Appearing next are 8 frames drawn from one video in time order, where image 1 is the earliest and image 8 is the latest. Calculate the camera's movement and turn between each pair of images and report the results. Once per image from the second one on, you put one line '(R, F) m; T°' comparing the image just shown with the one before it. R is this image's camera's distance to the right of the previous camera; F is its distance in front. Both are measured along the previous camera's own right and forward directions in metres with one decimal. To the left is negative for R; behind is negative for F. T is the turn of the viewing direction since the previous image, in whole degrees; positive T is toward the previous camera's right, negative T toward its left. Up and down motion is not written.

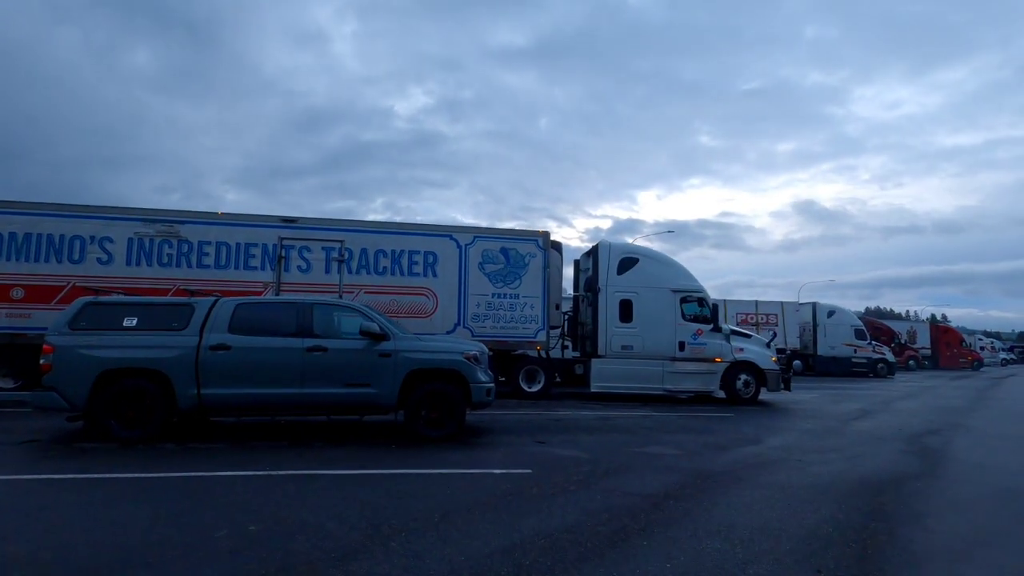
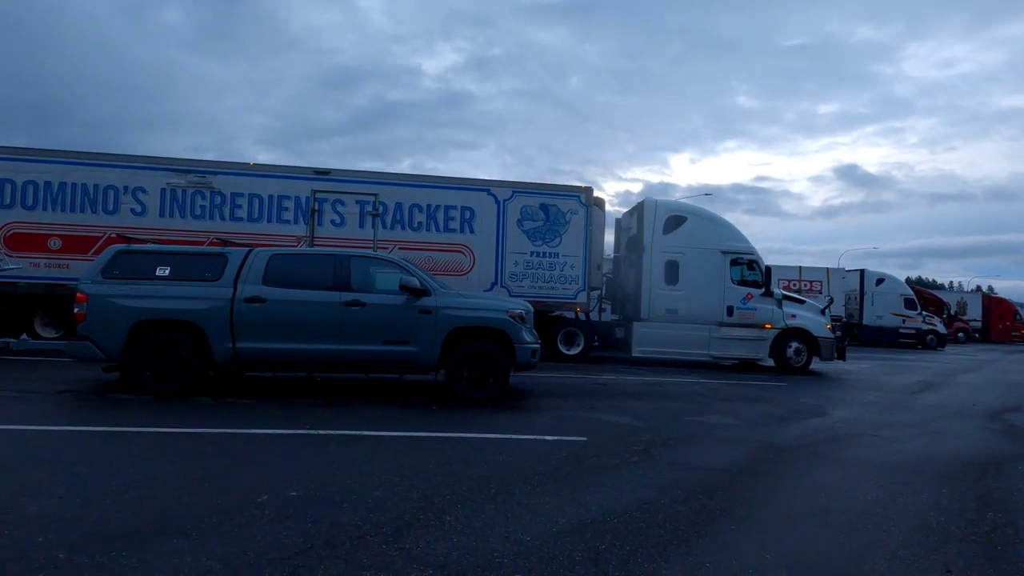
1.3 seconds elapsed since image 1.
(-0.4, +0.8) m; -3°
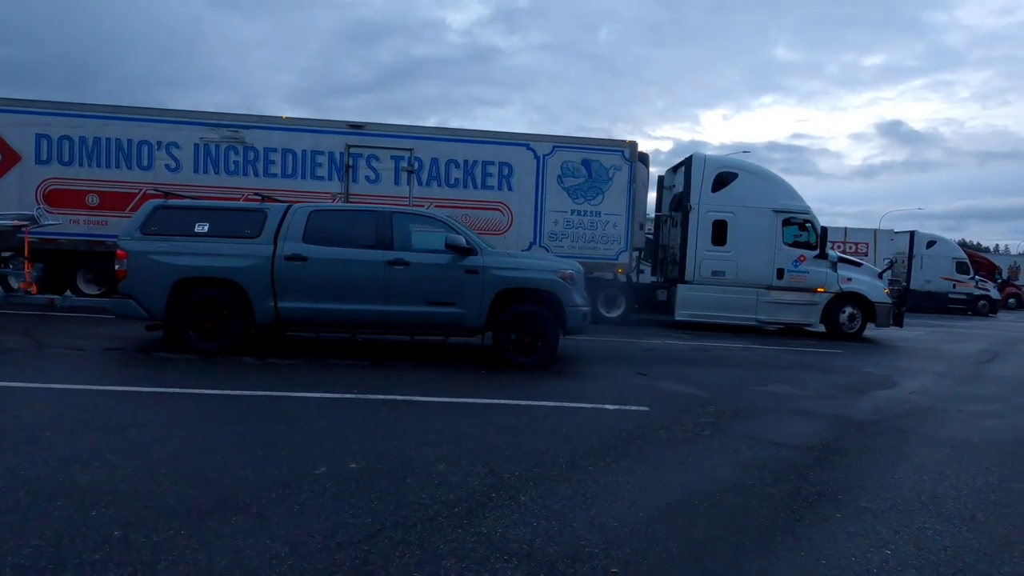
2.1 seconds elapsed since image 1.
(-0.5, +0.6) m; -3°
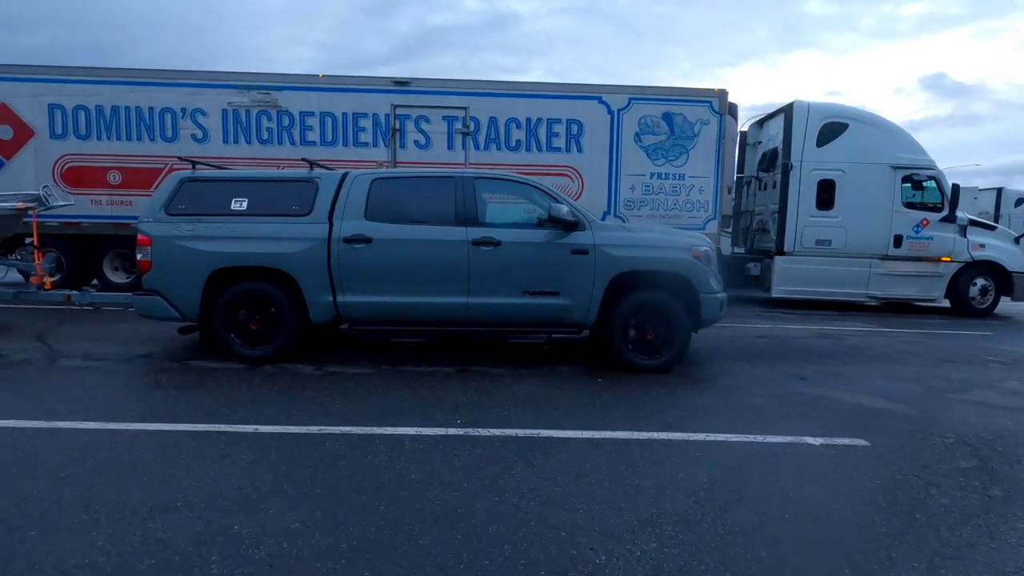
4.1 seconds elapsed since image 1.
(-1.3, +2.1) m; -3°
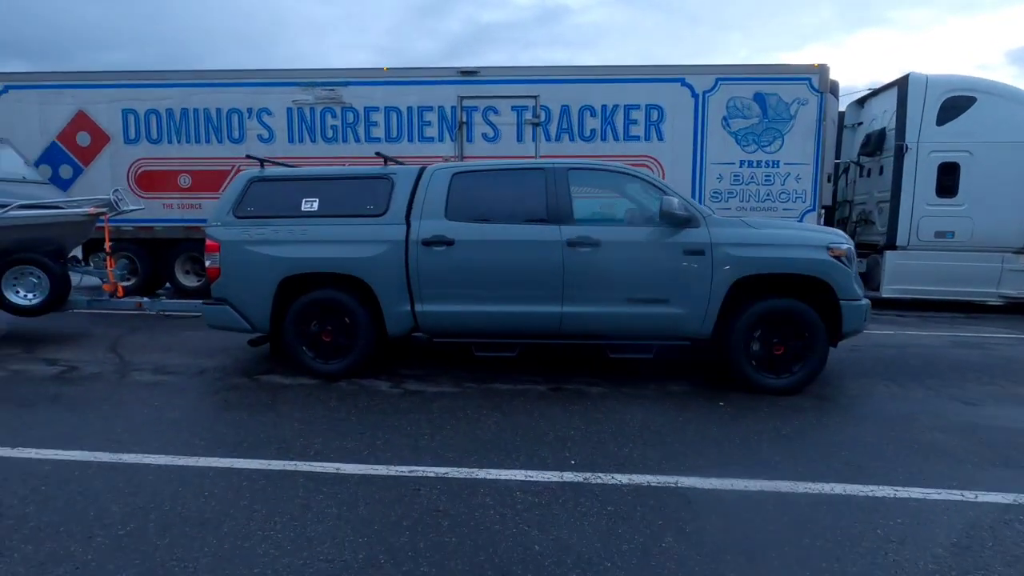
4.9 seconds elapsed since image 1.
(-0.6, +0.9) m; -5°
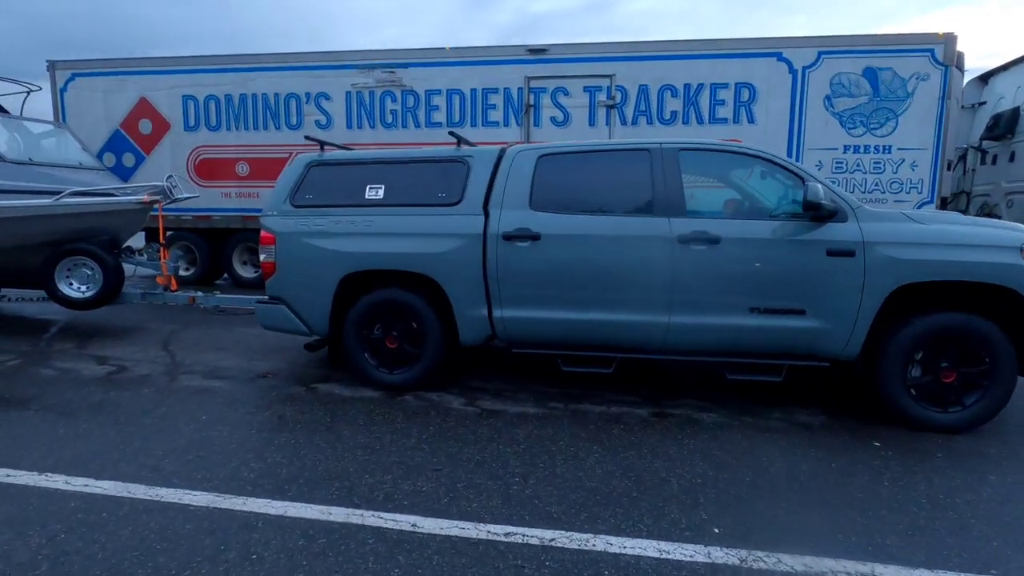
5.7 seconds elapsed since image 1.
(-0.5, +1.0) m; -5°
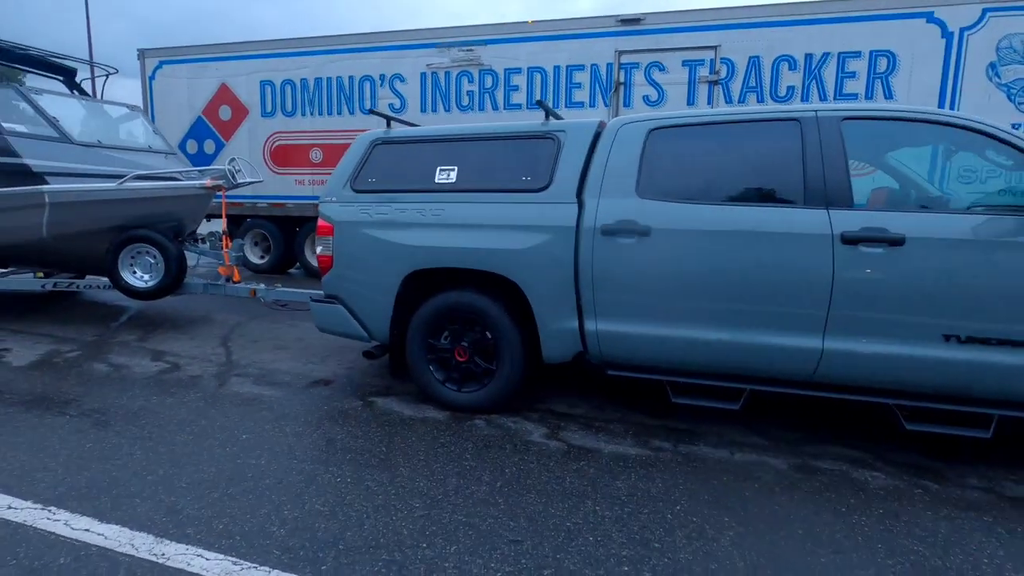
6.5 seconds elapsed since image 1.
(-0.2, +1.1) m; -7°
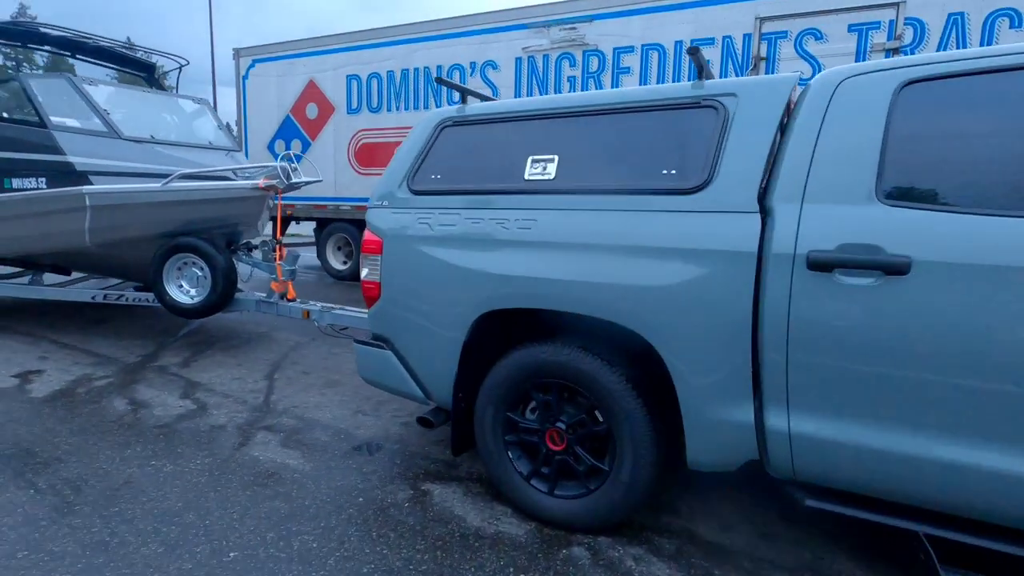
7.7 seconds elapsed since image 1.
(-0.2, +1.8) m; -10°
